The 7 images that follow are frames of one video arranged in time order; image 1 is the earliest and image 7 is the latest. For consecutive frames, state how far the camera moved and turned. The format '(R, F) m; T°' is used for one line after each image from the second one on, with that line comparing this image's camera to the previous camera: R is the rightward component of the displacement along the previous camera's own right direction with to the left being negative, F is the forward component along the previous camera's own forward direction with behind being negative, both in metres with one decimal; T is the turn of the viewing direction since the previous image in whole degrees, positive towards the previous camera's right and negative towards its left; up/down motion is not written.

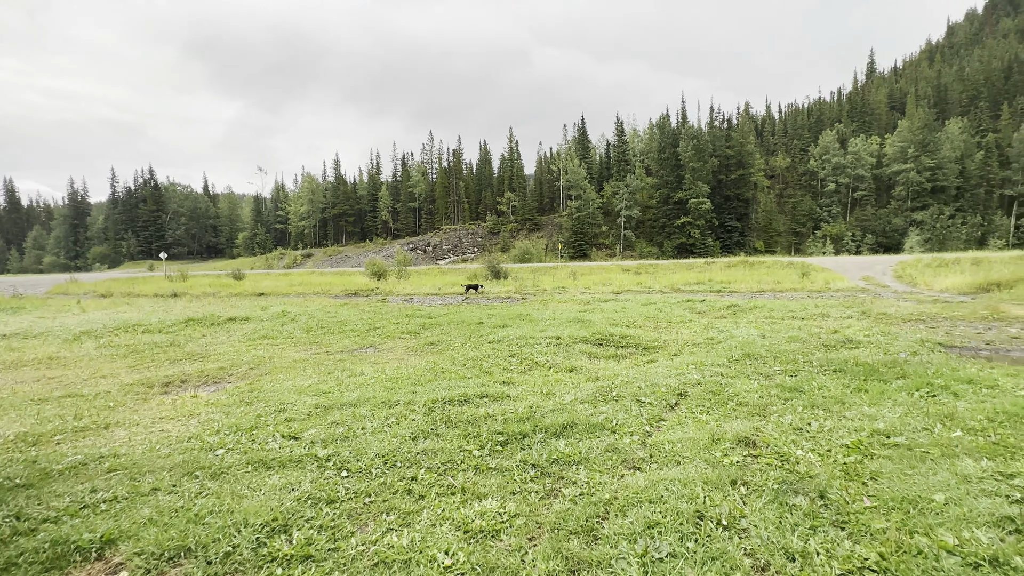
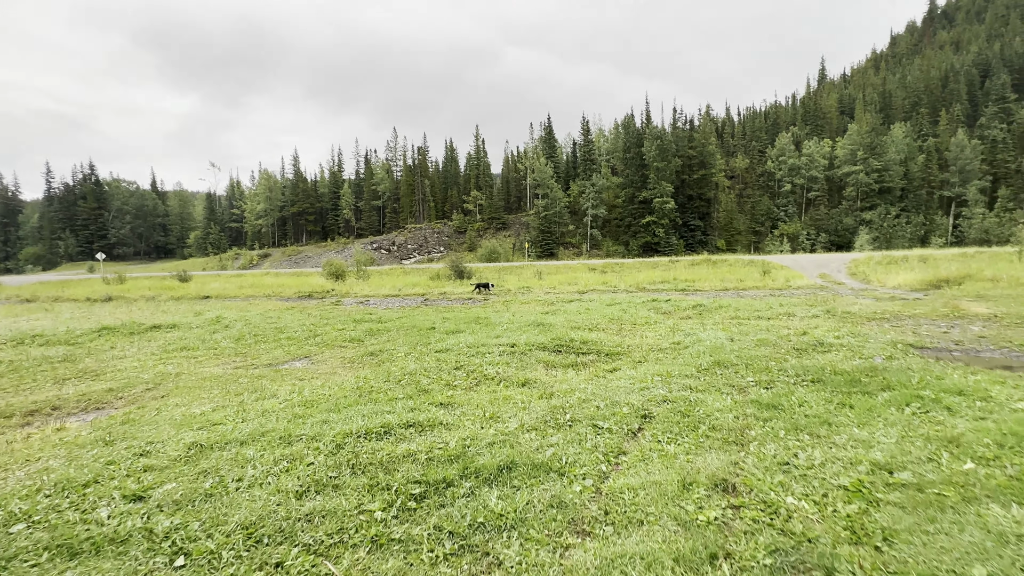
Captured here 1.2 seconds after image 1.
(+0.5, +1.1) m; +4°
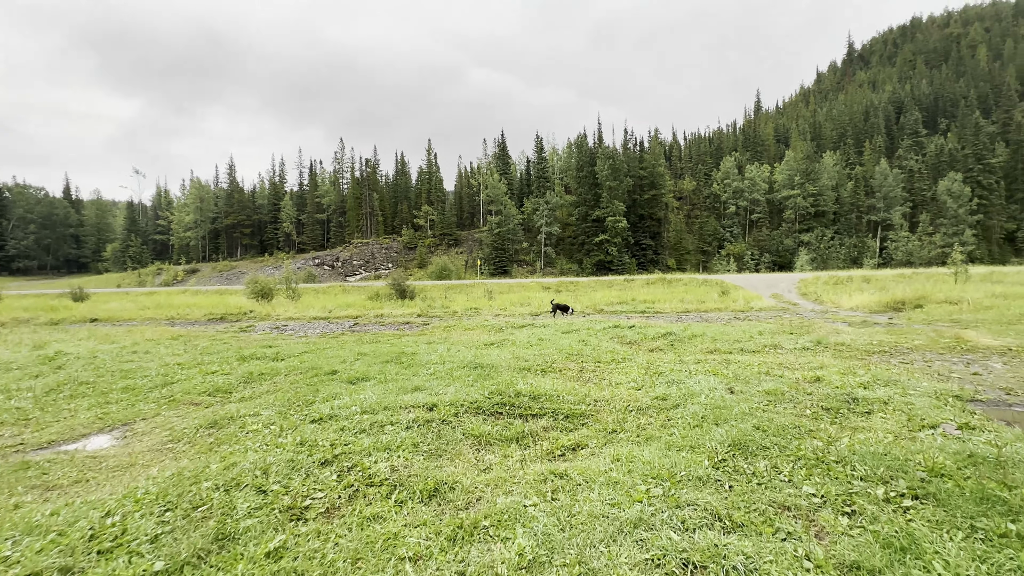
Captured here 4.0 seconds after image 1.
(+0.6, +3.1) m; +6°
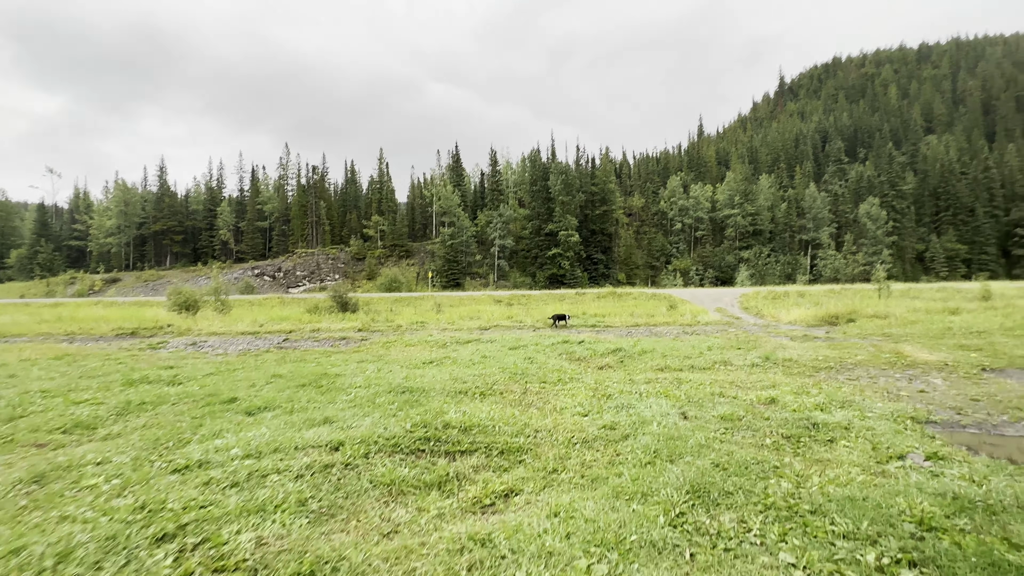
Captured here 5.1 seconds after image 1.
(+0.4, +1.0) m; +6°
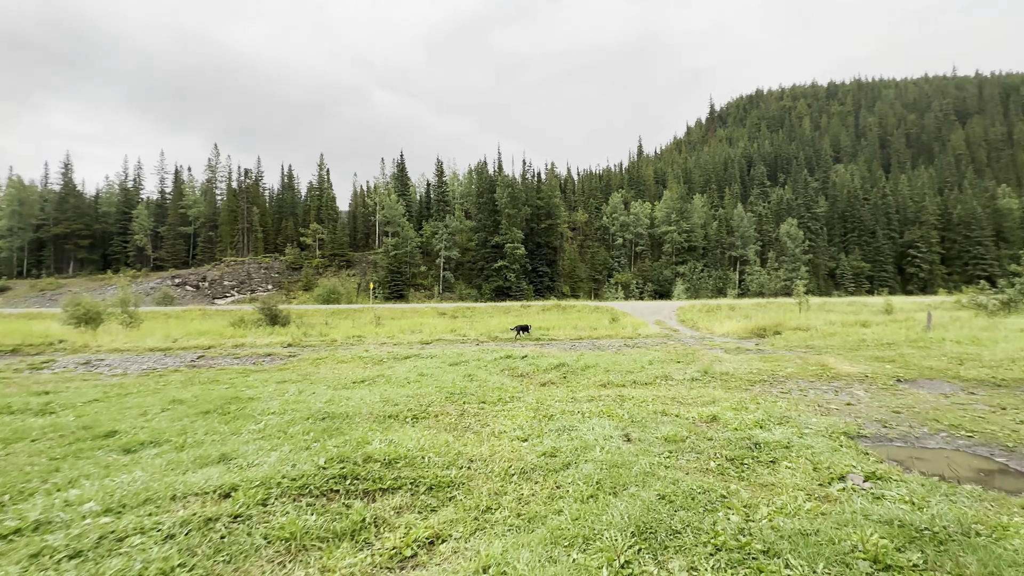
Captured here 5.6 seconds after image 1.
(+0.2, +0.6) m; +7°
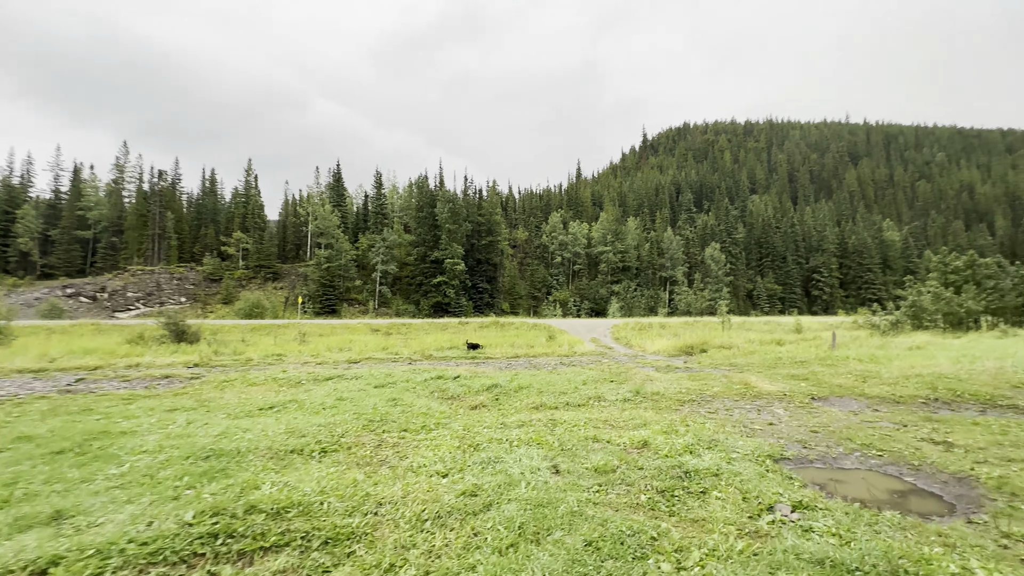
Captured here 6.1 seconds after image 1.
(+0.3, +0.5) m; +8°
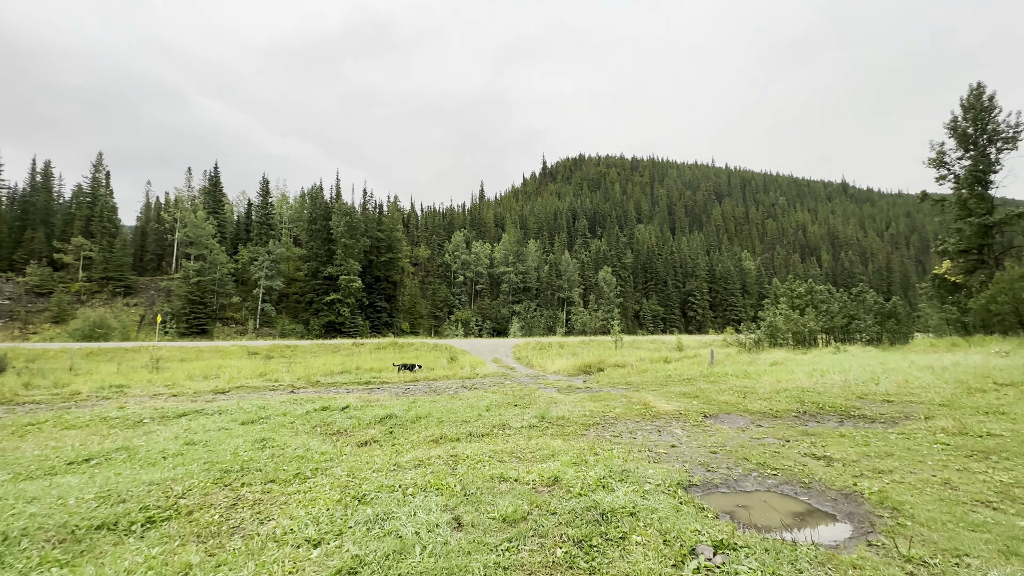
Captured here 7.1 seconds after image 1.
(0.0, +0.8) m; +13°
